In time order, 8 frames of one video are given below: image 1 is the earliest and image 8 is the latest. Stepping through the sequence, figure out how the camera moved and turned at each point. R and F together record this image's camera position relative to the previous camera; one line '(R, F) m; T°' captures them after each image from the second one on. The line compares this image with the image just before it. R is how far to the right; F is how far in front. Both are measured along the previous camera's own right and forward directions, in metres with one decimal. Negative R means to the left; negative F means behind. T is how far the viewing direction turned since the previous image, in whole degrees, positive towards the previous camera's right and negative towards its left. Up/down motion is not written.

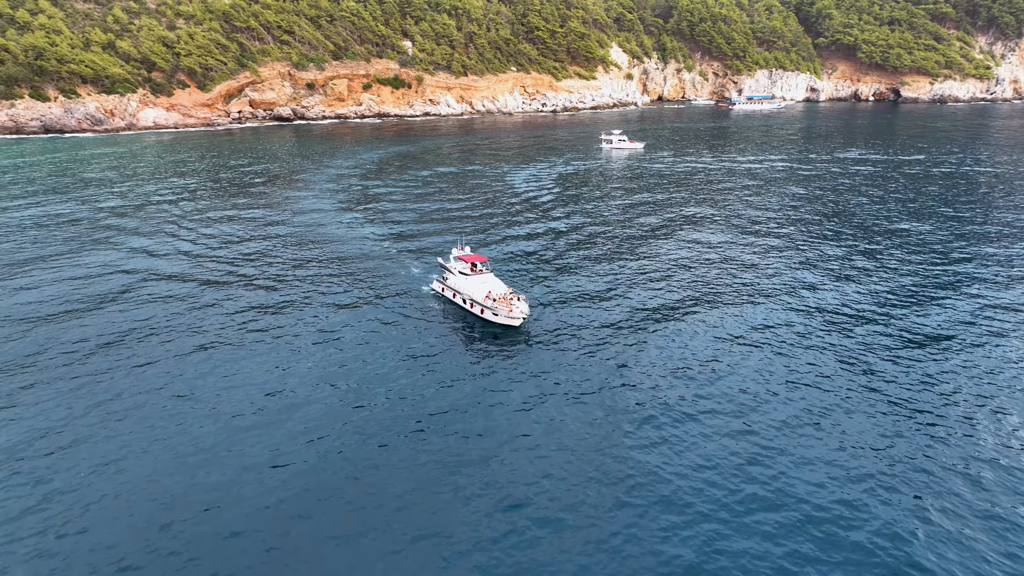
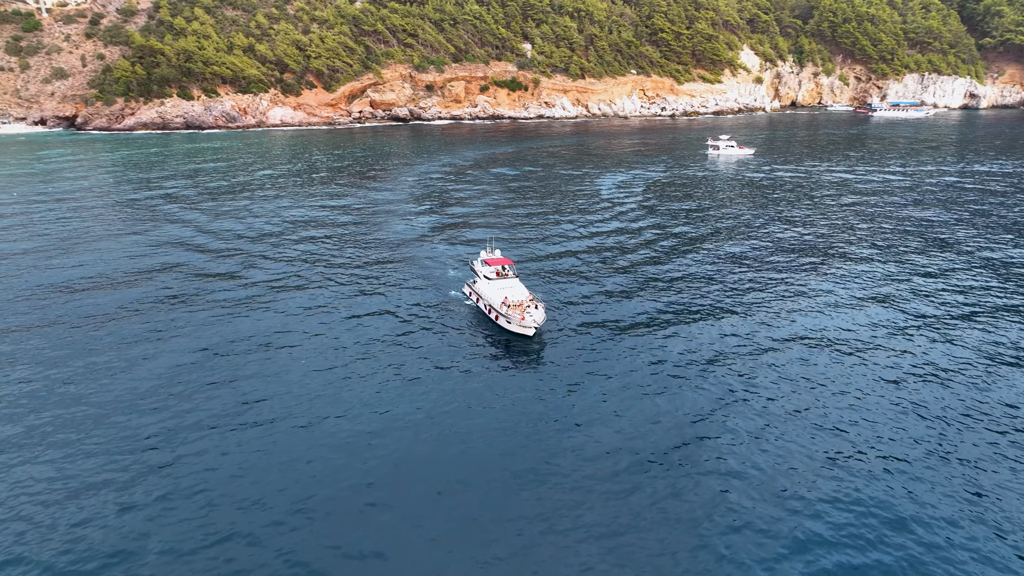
(+3.3, +2.8) m; -10°
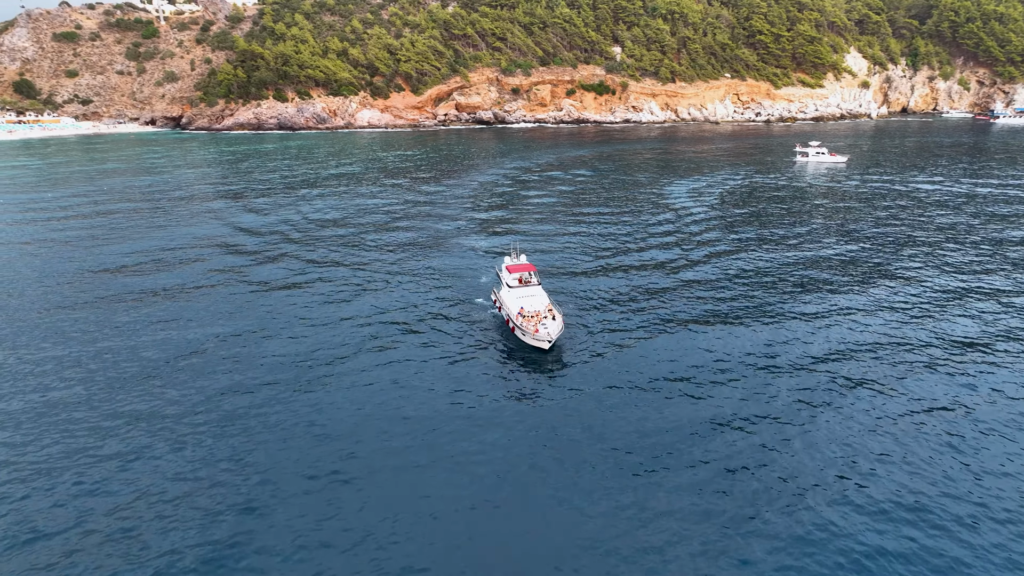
(+2.1, +1.8) m; -7°
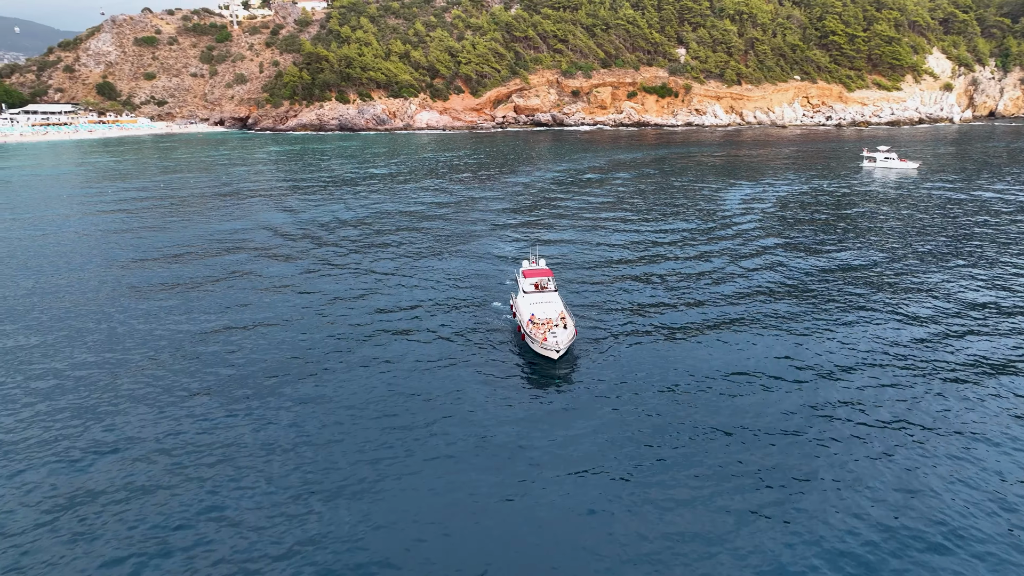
(+1.4, +1.1) m; -5°
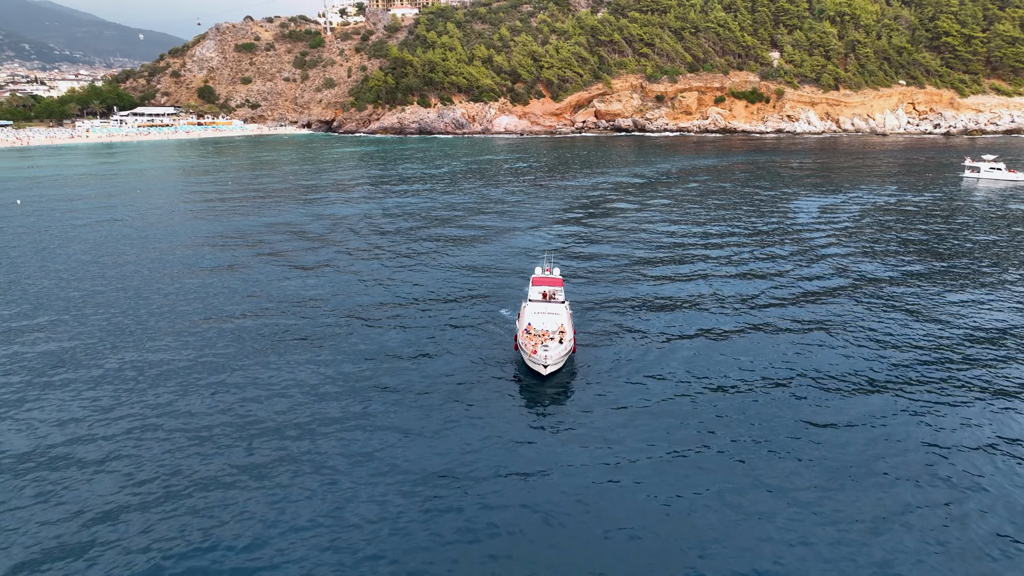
(+2.3, +1.6) m; -7°
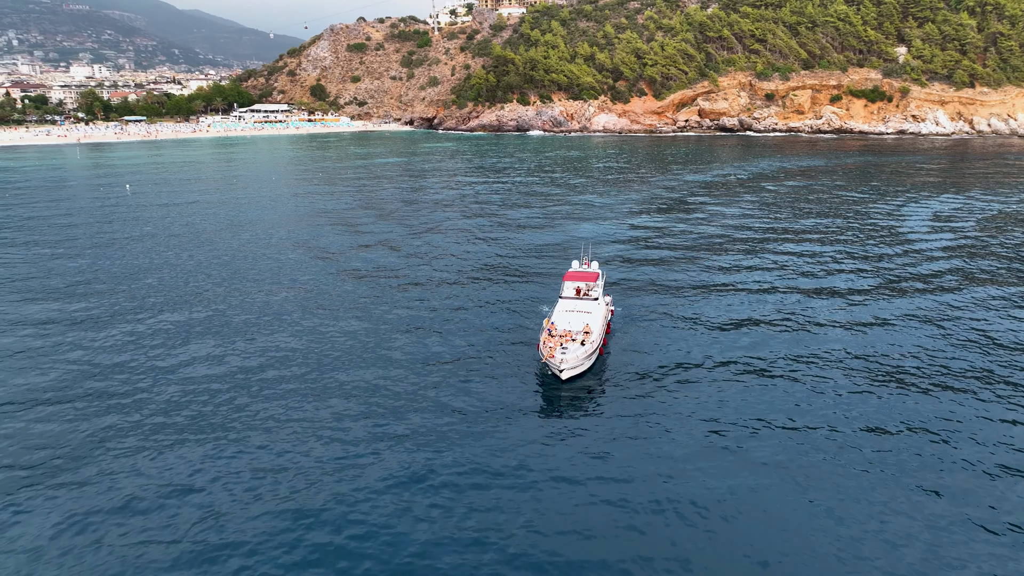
(+1.6, +0.6) m; -8°
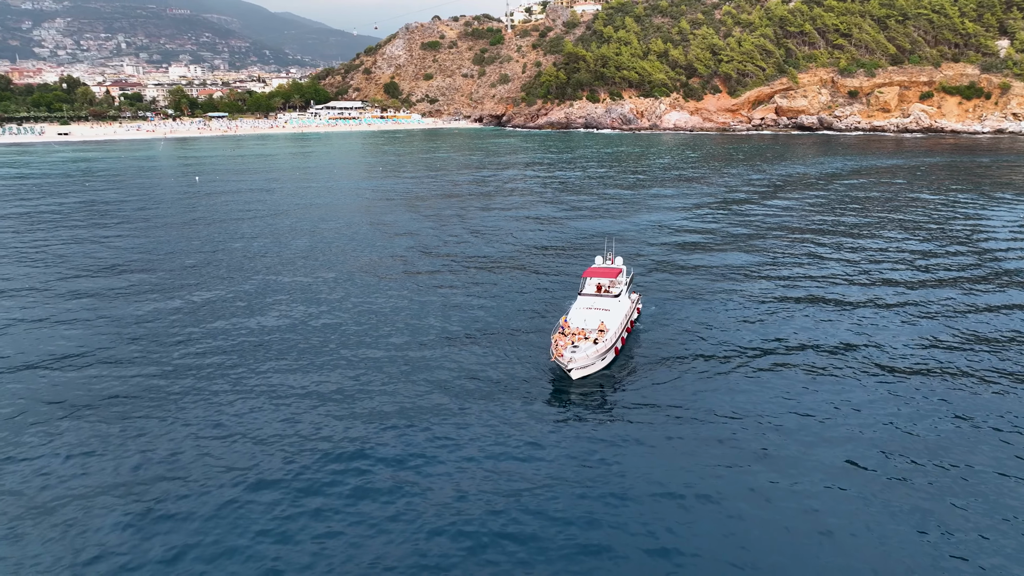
(+1.2, -0.1) m; -6°
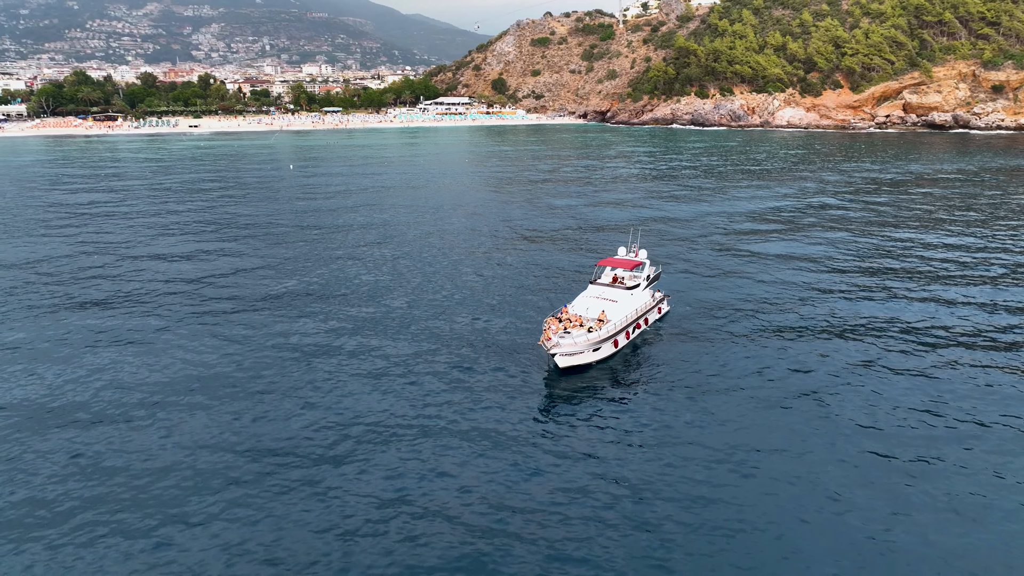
(+2.2, -0.8) m; -9°
